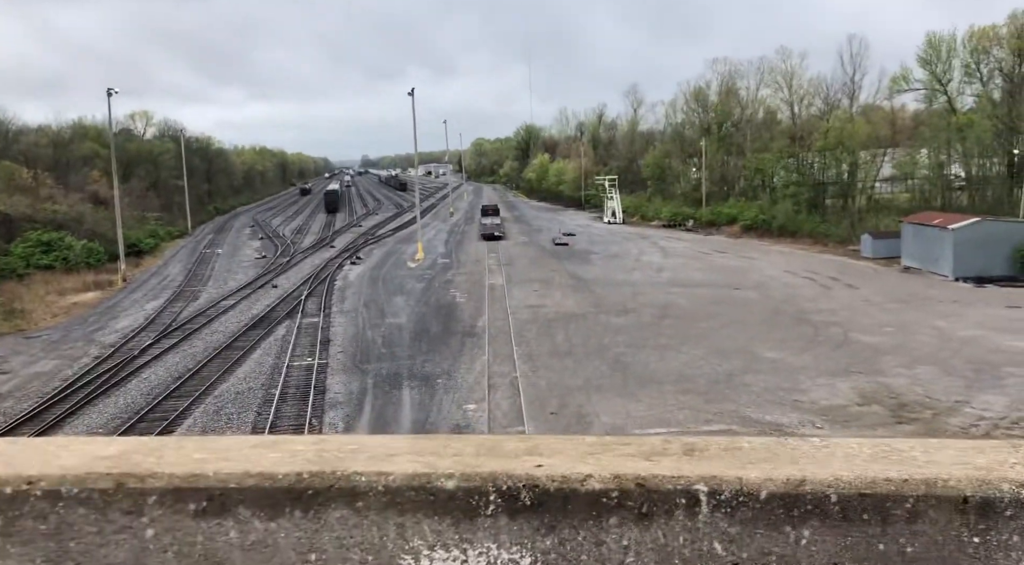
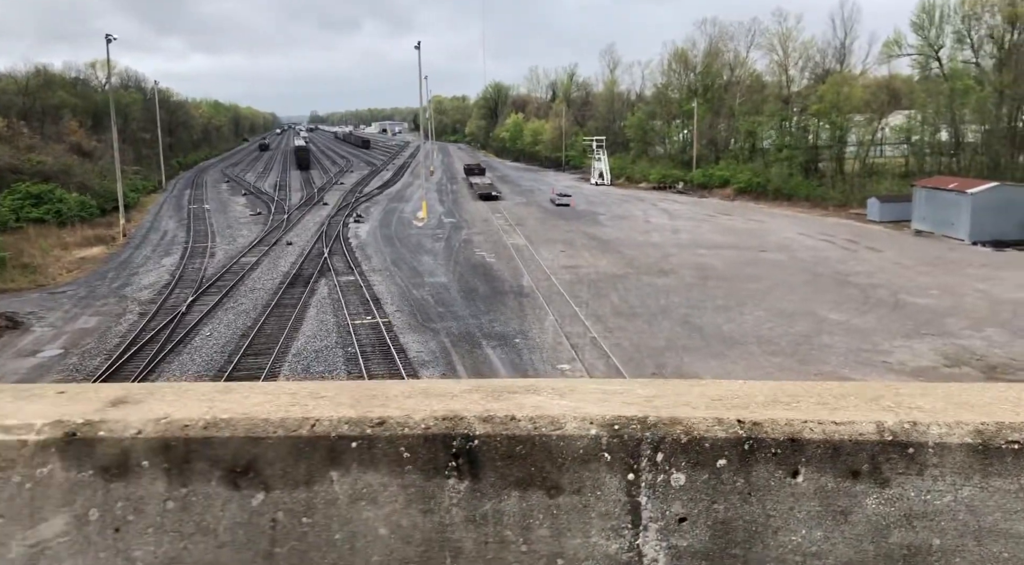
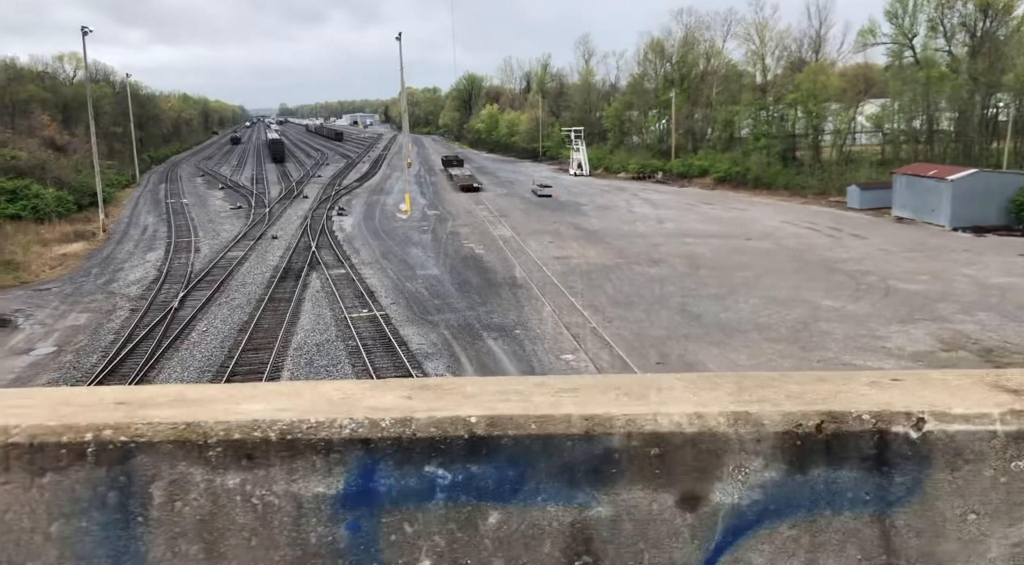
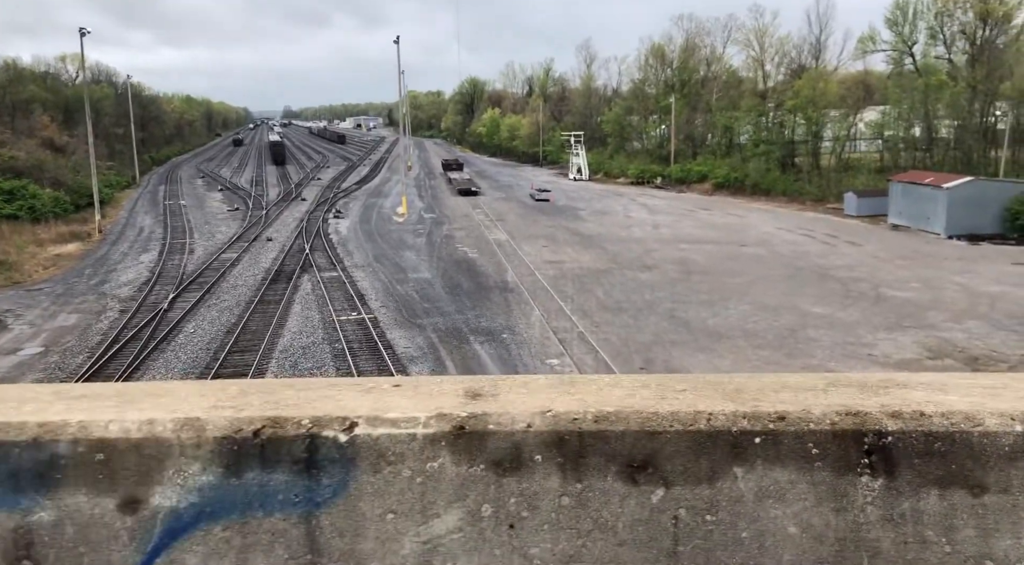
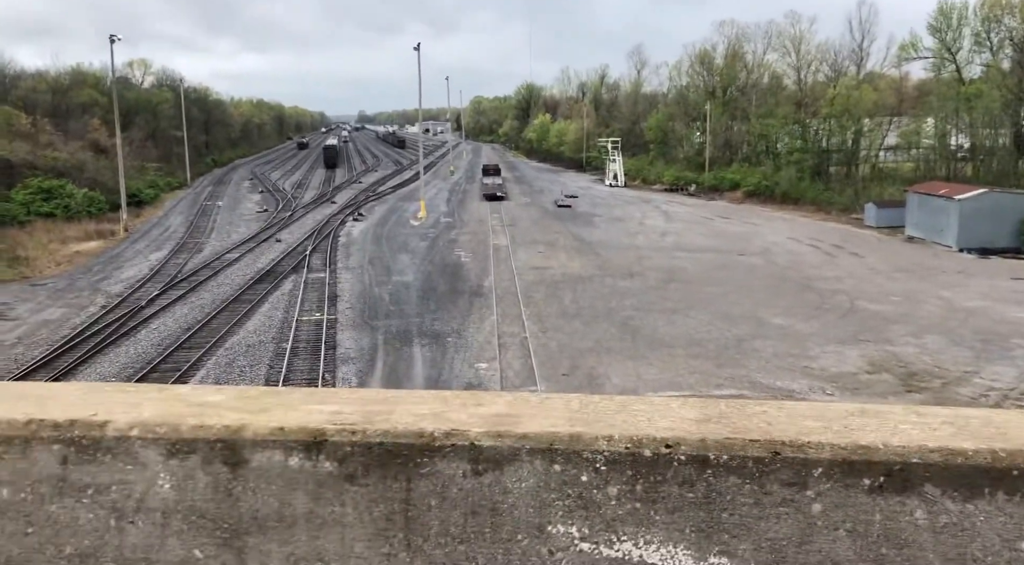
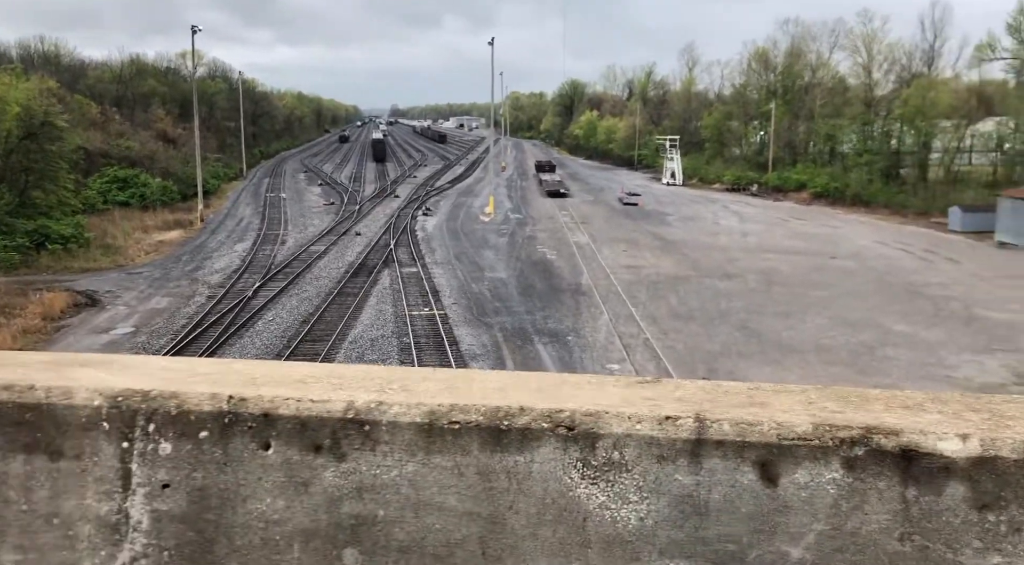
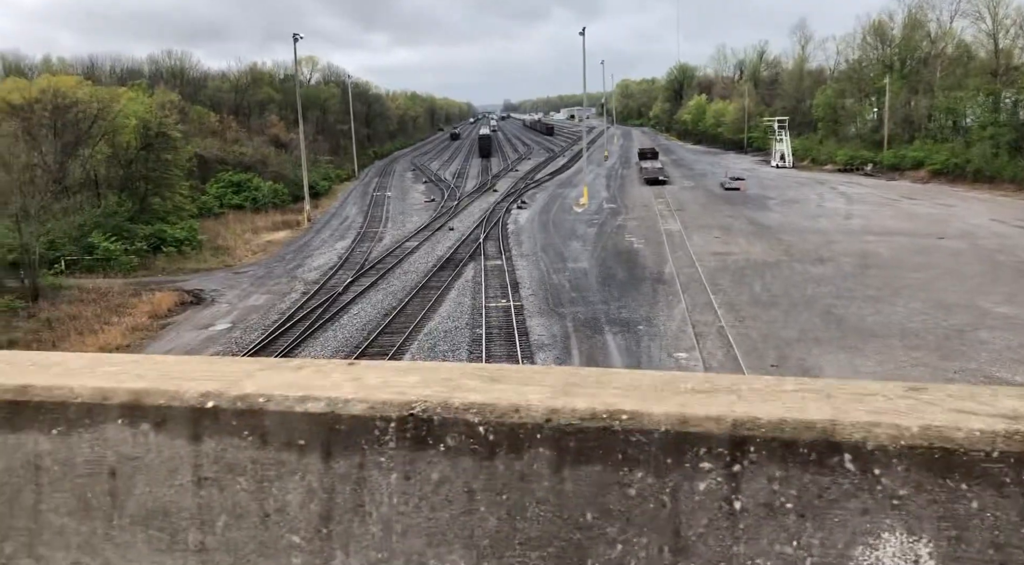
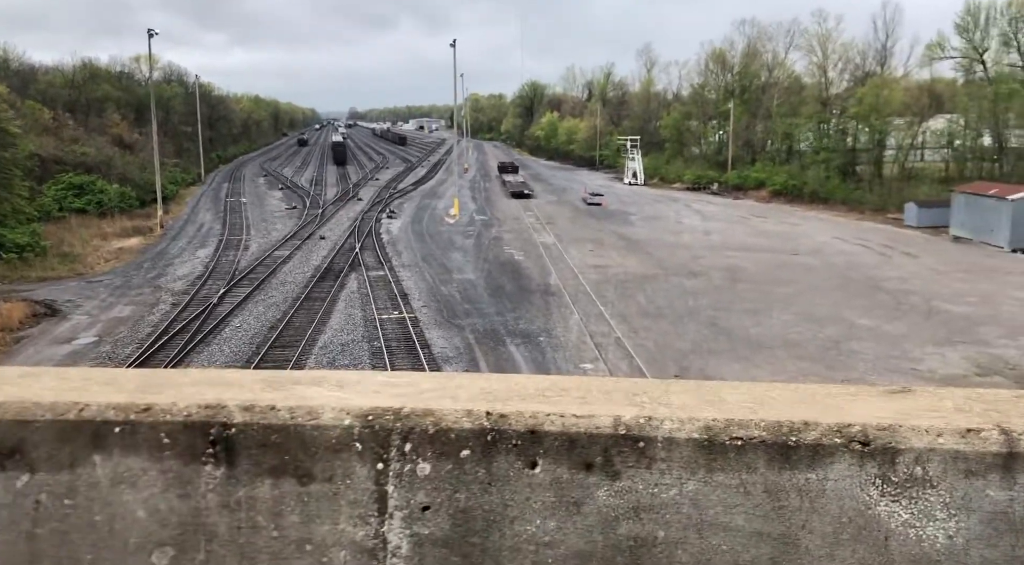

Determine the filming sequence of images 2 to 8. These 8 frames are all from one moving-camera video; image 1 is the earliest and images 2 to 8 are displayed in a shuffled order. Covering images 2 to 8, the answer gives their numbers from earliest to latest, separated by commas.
5, 7, 6, 8, 2, 4, 3
